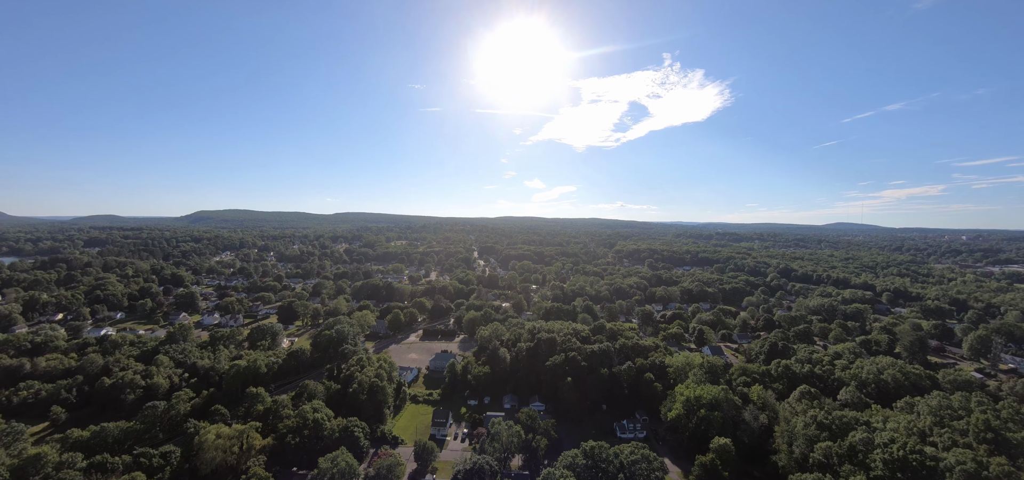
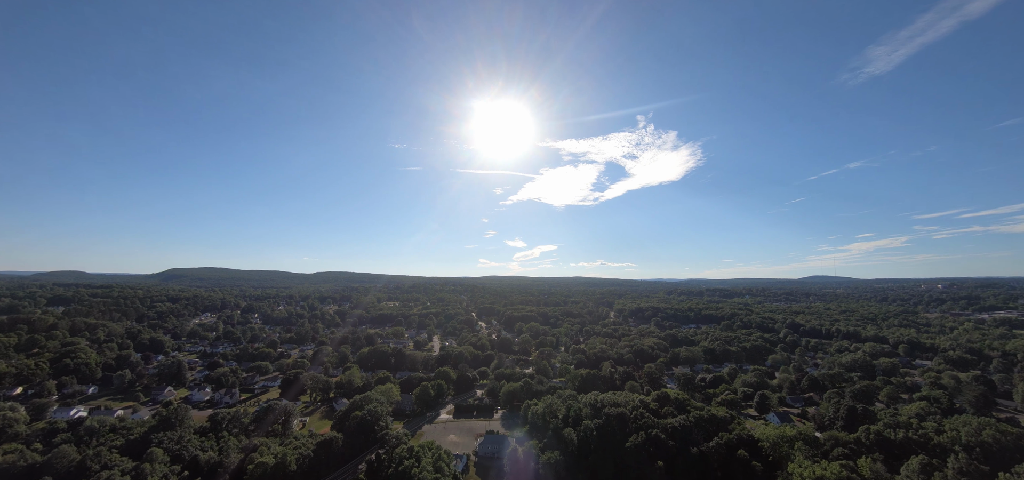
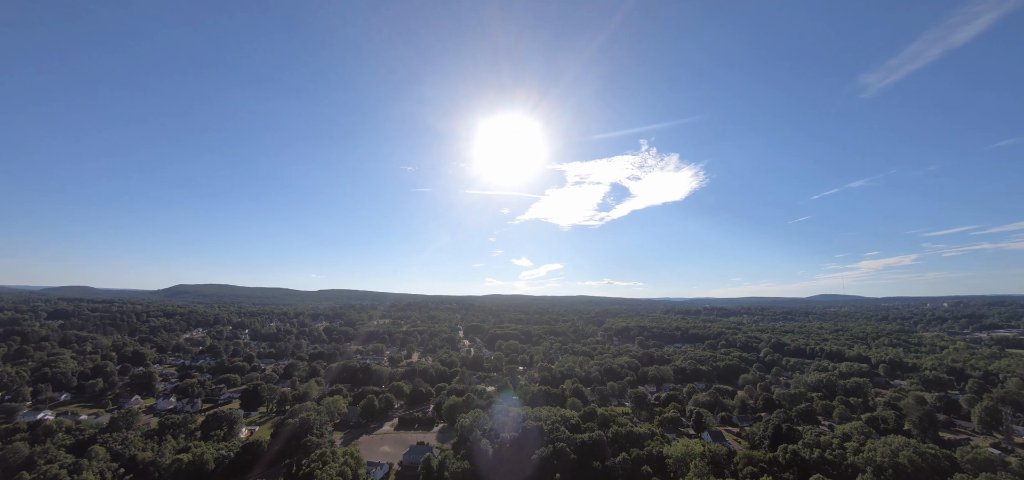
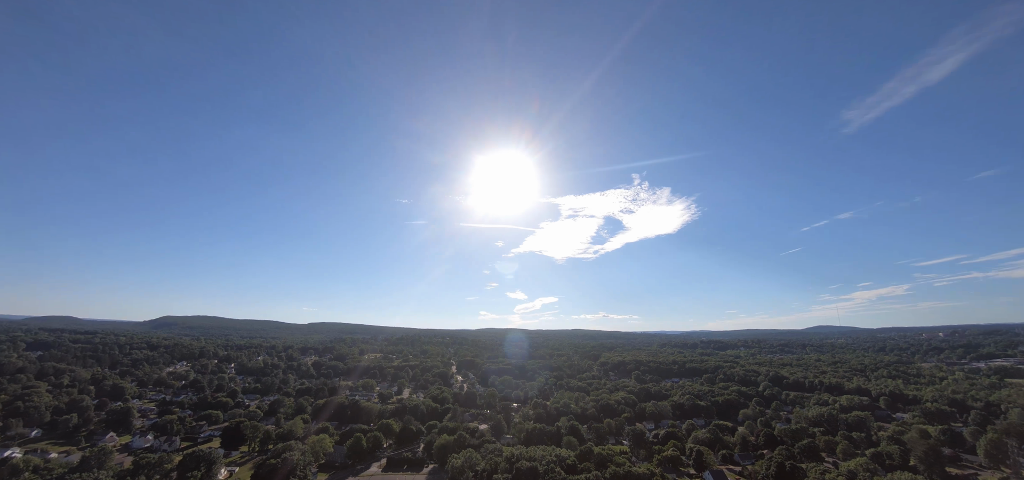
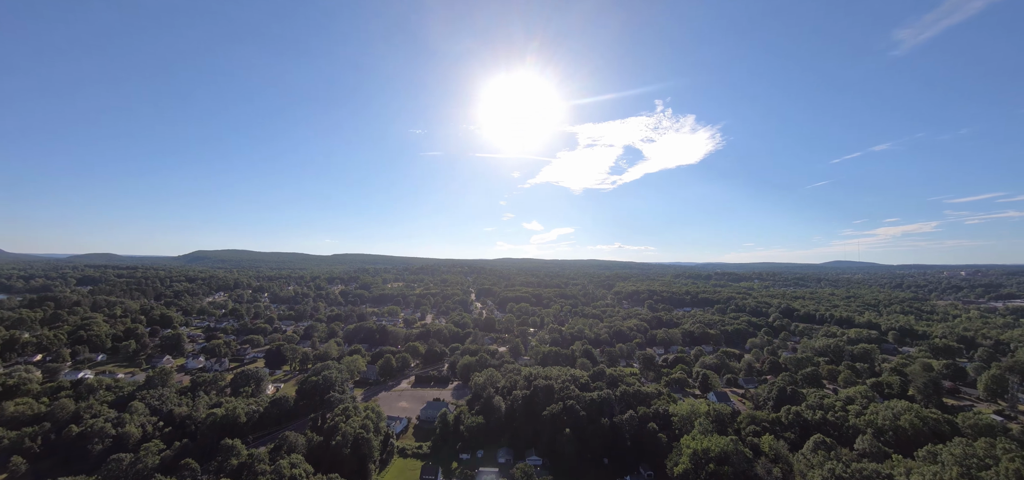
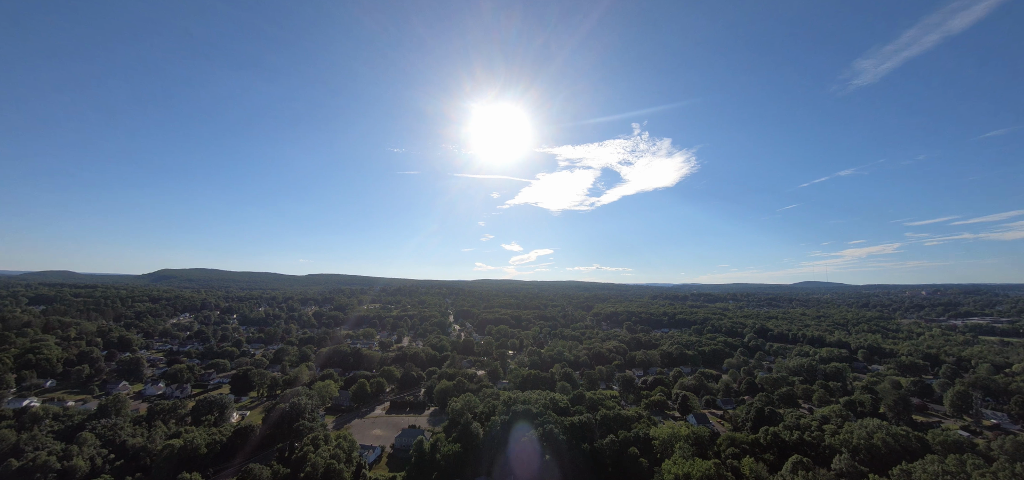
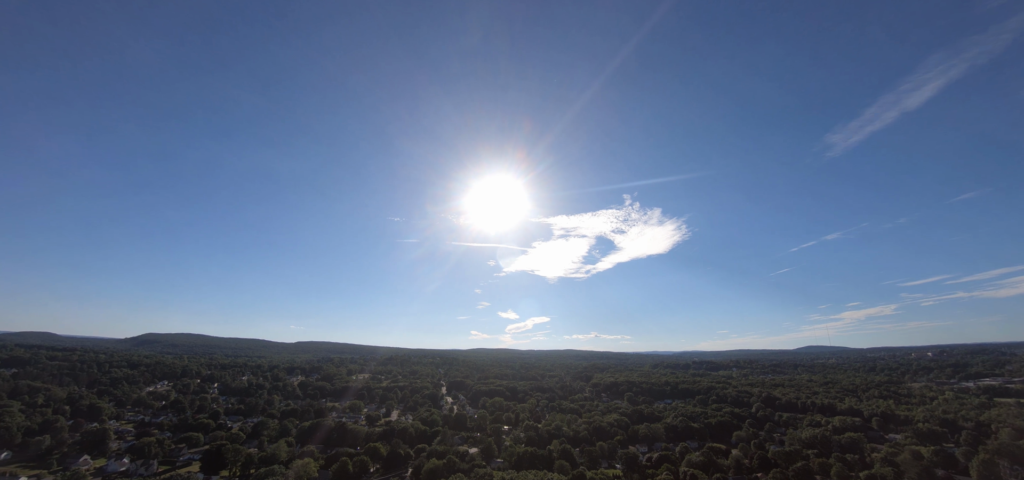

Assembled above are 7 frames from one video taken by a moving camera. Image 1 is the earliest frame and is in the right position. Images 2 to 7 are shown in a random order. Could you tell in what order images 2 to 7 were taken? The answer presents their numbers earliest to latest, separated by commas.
5, 3, 4, 7, 6, 2
